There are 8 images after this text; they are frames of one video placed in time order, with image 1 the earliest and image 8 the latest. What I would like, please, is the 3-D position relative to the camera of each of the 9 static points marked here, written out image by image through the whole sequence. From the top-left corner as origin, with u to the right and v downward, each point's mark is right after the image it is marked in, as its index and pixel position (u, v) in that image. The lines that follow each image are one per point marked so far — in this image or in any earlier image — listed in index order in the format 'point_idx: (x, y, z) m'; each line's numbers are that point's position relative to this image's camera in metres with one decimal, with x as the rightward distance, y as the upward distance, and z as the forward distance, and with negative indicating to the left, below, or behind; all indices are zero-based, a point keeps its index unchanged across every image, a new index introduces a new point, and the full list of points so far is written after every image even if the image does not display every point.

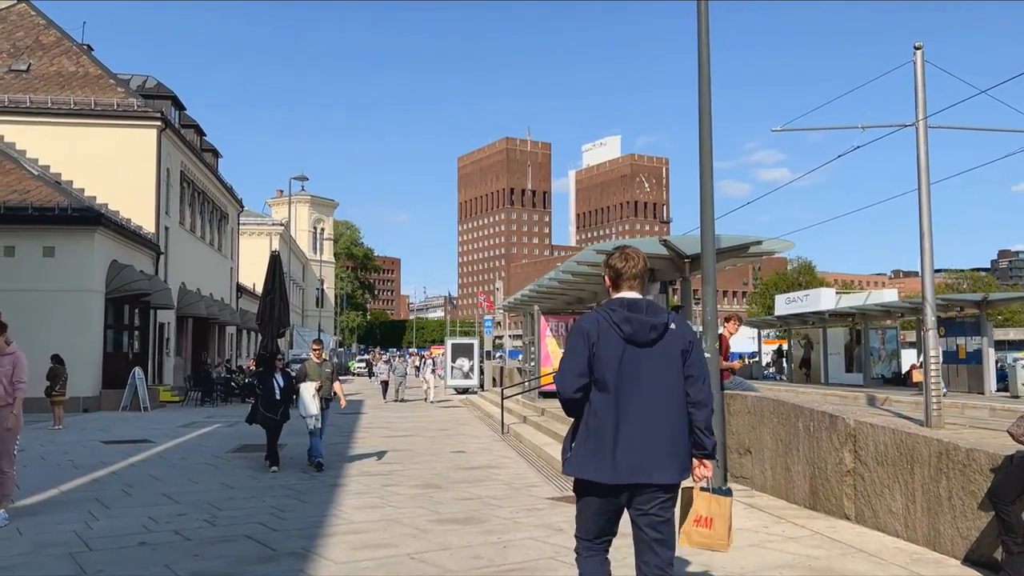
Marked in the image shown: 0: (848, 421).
0: (+2.9, -1.1, +7.5) m
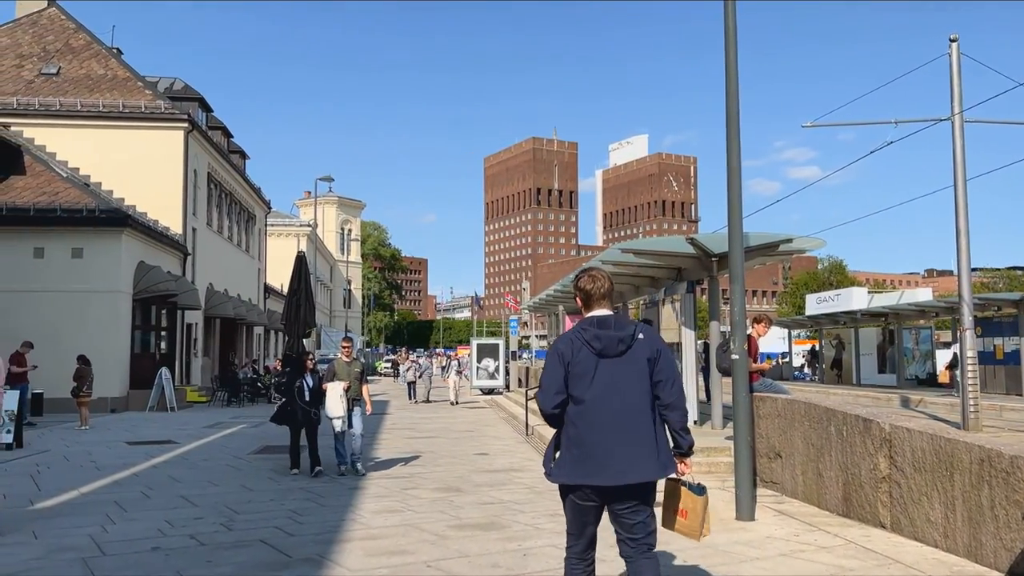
0: (+3.1, -1.1, +7.2) m
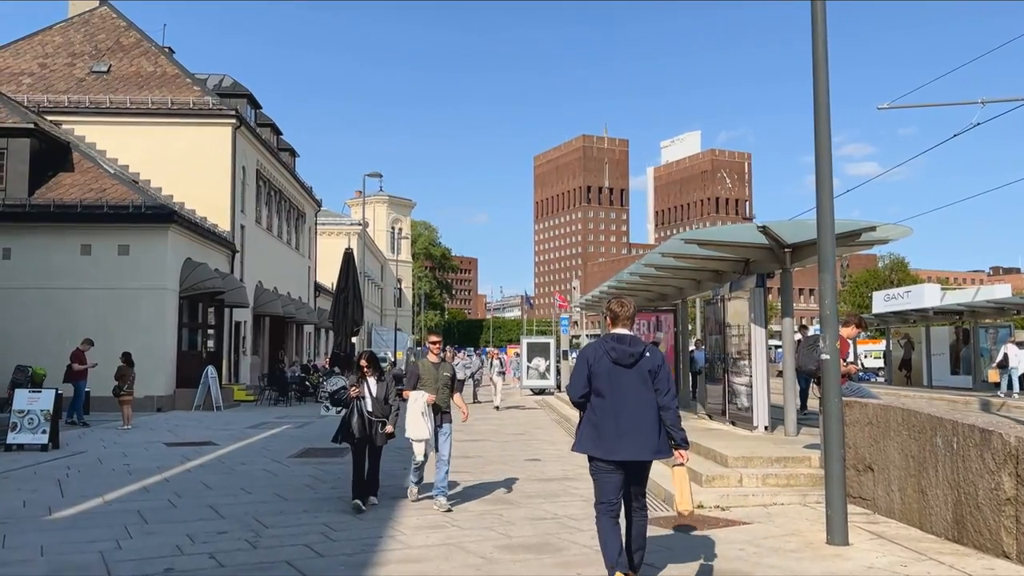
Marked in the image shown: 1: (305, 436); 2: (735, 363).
0: (+3.5, -1.0, +6.1) m
1: (-3.9, -2.8, +16.6) m
2: (+3.5, -1.2, +13.7) m
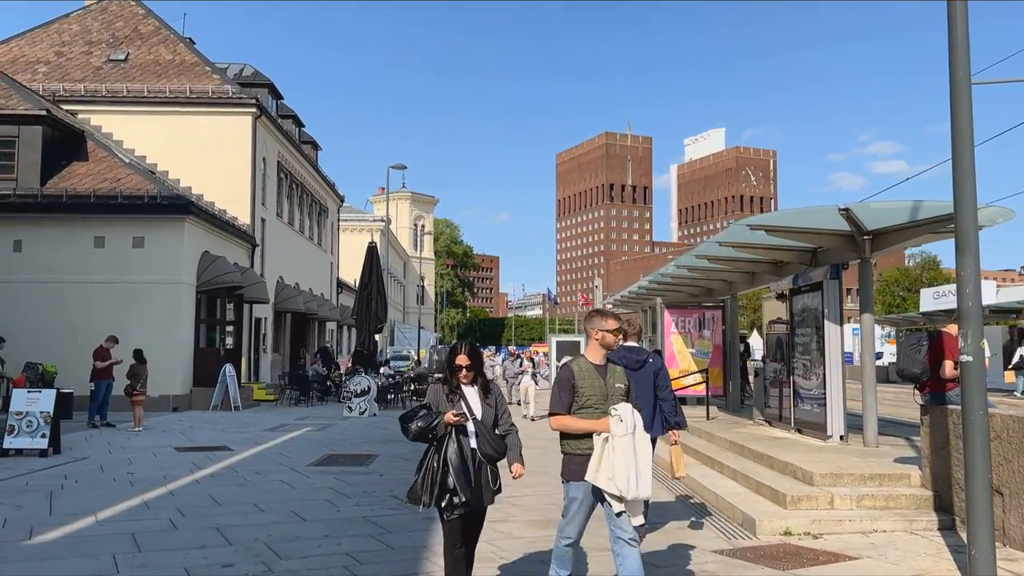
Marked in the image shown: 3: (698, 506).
0: (+3.9, -1.0, +4.7) m
1: (-3.2, -2.7, +15.4) m
2: (+4.1, -1.1, +12.3) m
3: (+2.0, -2.3, +9.2) m
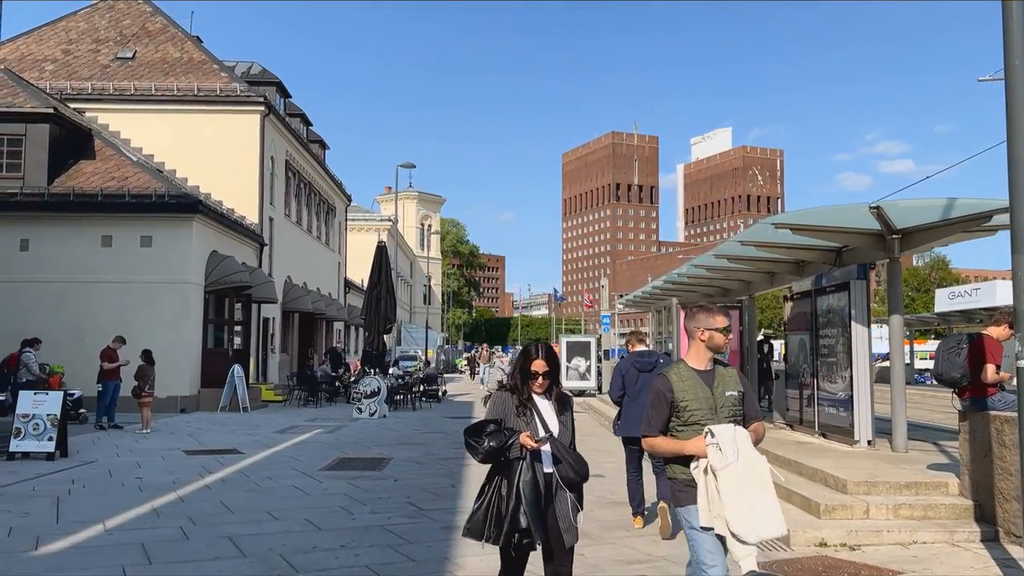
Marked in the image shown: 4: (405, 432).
0: (+4.0, -1.0, +4.4) m
1: (-3.0, -2.7, +15.1) m
2: (+4.3, -1.1, +12.0) m
3: (+2.2, -2.3, +8.9) m
4: (-2.0, -2.8, +16.7) m
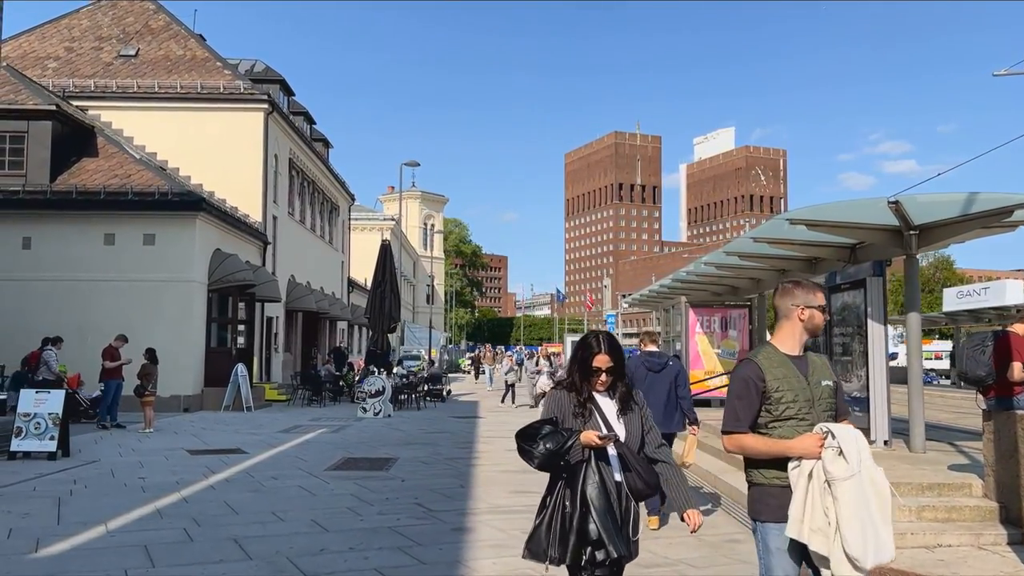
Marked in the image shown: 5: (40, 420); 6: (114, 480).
0: (+4.1, -0.9, +4.2) m
1: (-2.9, -2.6, +14.9) m
2: (+4.4, -1.0, +11.8) m
3: (+2.3, -2.2, +8.7) m
4: (-1.9, -2.7, +16.6) m
5: (-6.4, -1.8, +12.0) m
6: (-4.6, -2.2, +10.2) m
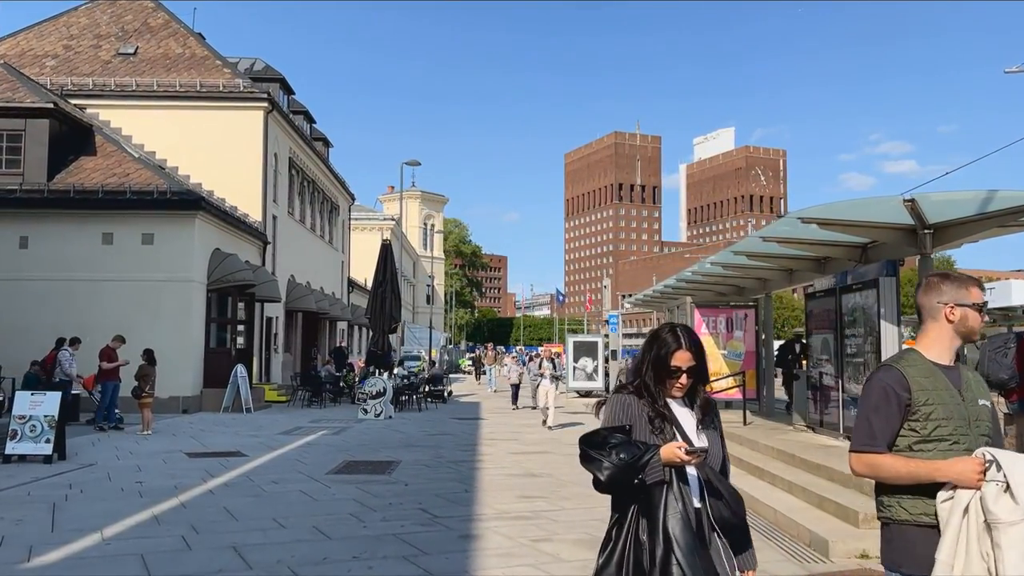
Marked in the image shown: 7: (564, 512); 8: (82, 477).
0: (+4.2, -0.9, +4.0) m
1: (-2.8, -2.6, +14.7) m
2: (+4.5, -1.0, +11.6) m
3: (+2.3, -2.2, +8.4) m
4: (-1.8, -2.7, +16.3) m
5: (-6.4, -1.8, +11.7) m
6: (-4.6, -2.2, +10.0) m
7: (+0.5, -2.2, +8.7) m
8: (-5.1, -2.3, +10.5) m
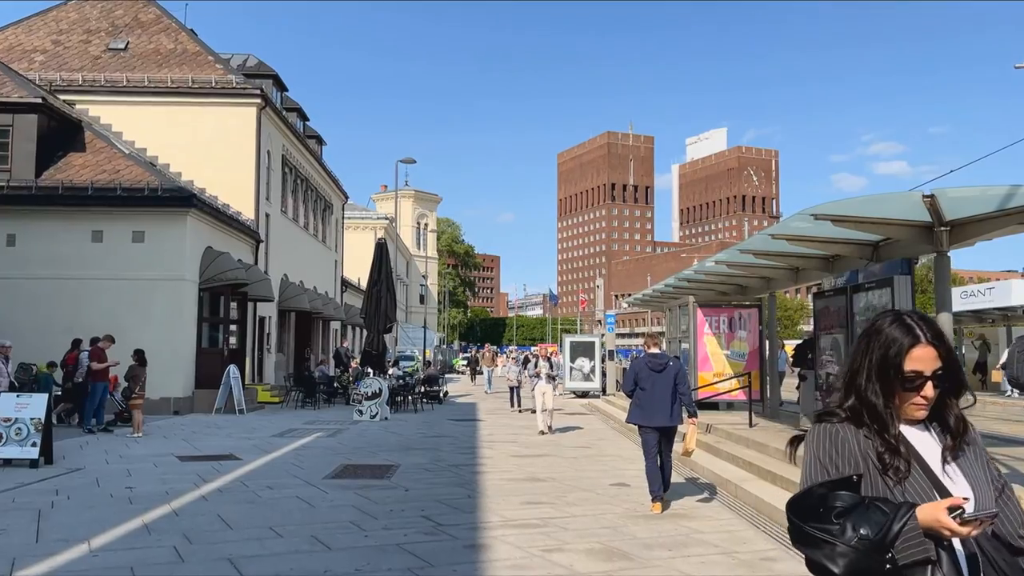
0: (+4.3, -0.9, +3.7) m
1: (-2.8, -2.6, +14.3) m
2: (+4.5, -1.0, +11.3) m
3: (+2.4, -2.2, +8.1) m
4: (-1.9, -2.7, +16.0) m
5: (-6.3, -1.8, +11.3) m
6: (-4.5, -2.2, +9.6) m
7: (+0.6, -2.2, +8.4) m
8: (-5.1, -2.2, +10.1) m
